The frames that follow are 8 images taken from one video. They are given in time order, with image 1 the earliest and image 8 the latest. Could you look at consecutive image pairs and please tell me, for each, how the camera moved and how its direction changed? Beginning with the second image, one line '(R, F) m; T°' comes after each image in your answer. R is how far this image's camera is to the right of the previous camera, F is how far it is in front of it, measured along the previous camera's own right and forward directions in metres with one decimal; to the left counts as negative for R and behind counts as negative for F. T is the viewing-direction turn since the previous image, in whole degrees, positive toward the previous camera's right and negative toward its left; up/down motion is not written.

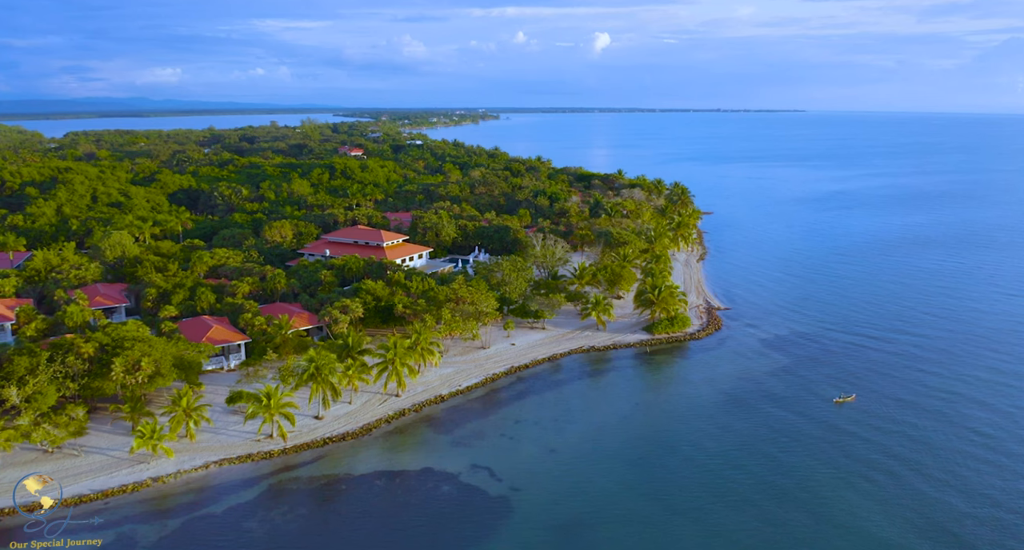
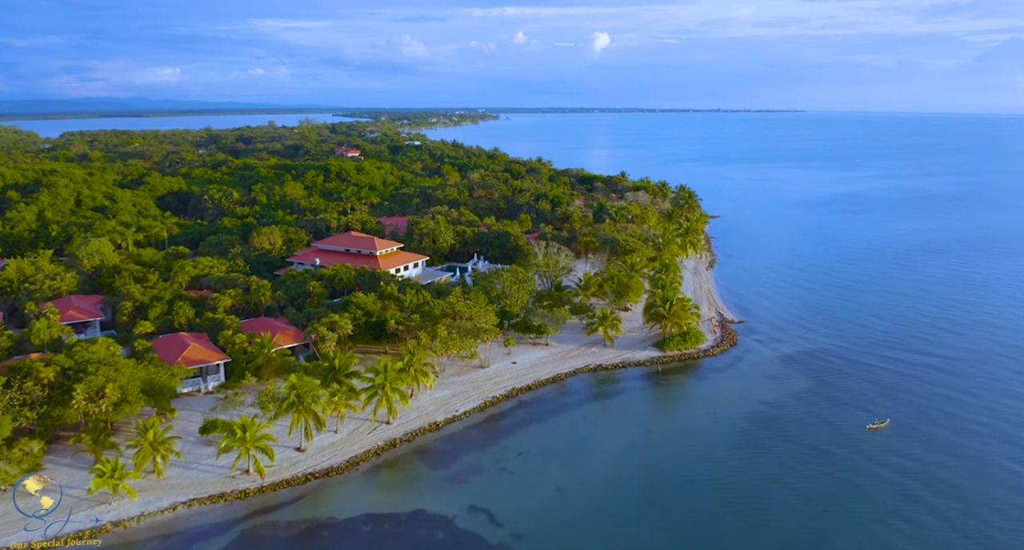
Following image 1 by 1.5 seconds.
(-0.1, +2.7) m; 0°
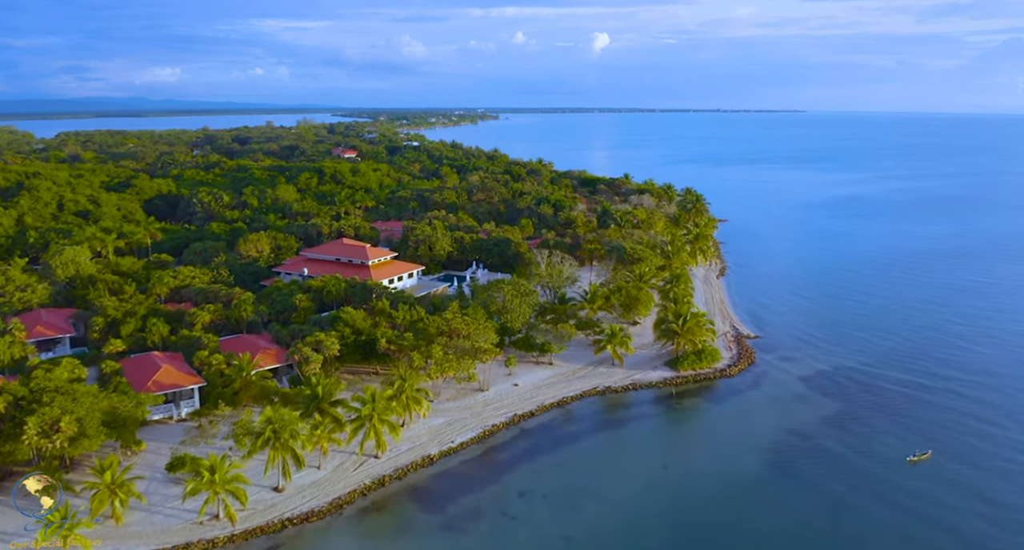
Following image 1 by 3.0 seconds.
(-0.1, +2.8) m; 0°
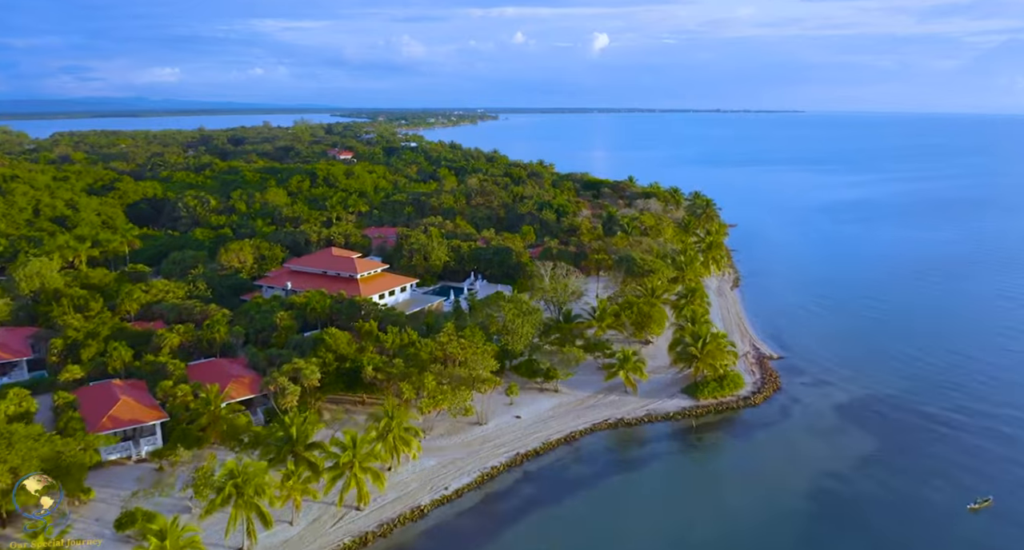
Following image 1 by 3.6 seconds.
(-0.1, +3.4) m; 0°
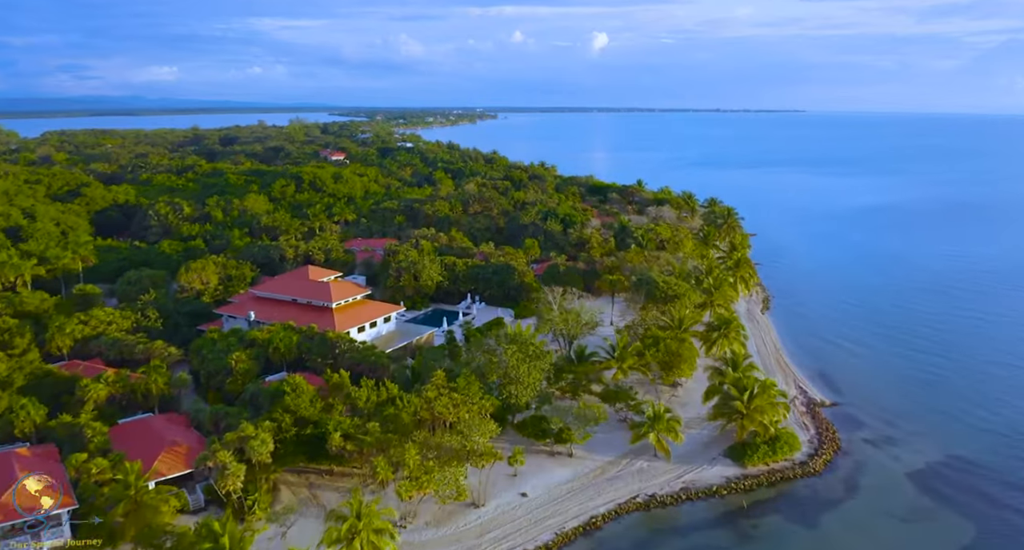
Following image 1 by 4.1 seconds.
(-0.2, +6.0) m; 0°
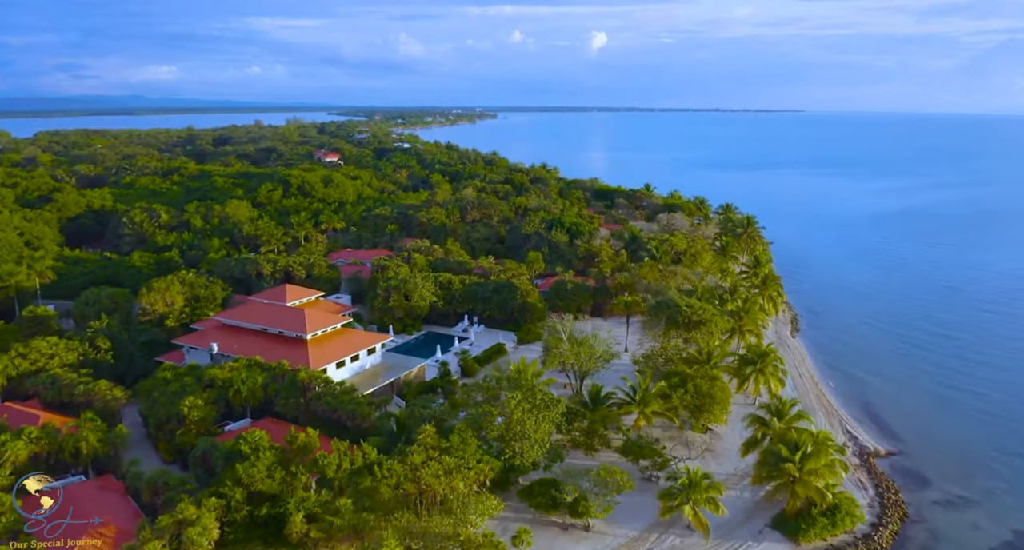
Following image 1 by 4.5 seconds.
(-0.2, +4.5) m; 0°
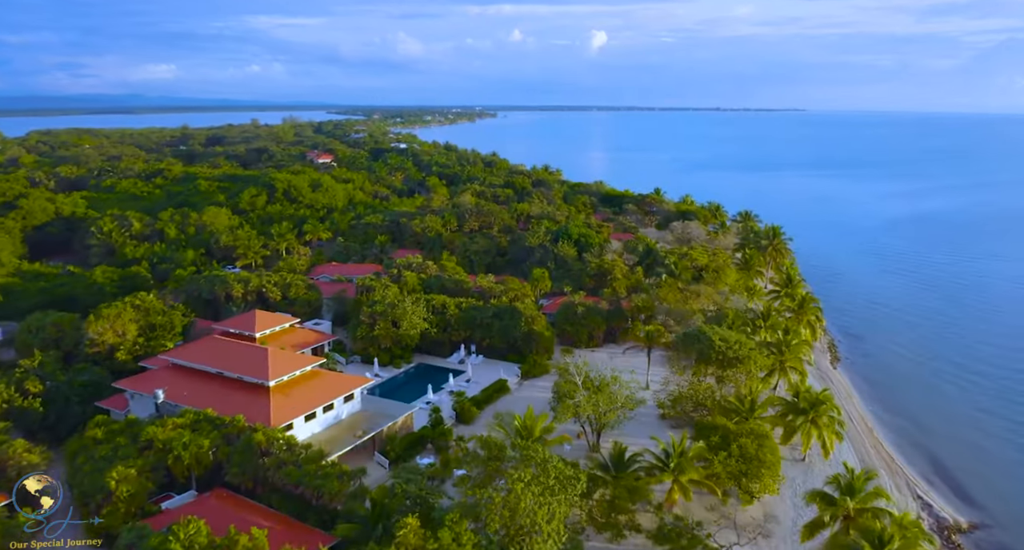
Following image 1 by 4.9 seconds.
(-0.2, +4.8) m; 0°
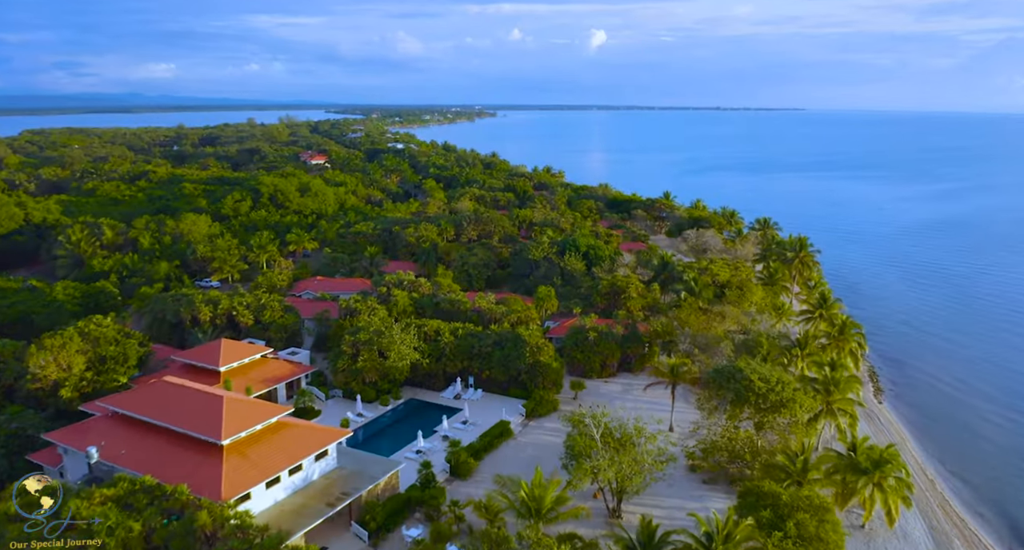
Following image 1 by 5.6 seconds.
(-0.2, +4.1) m; 0°
